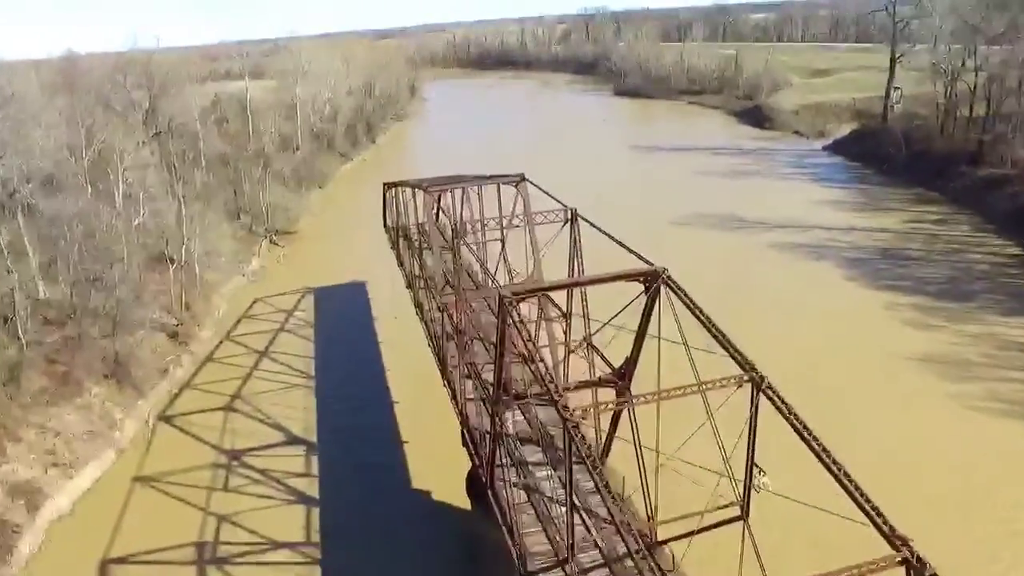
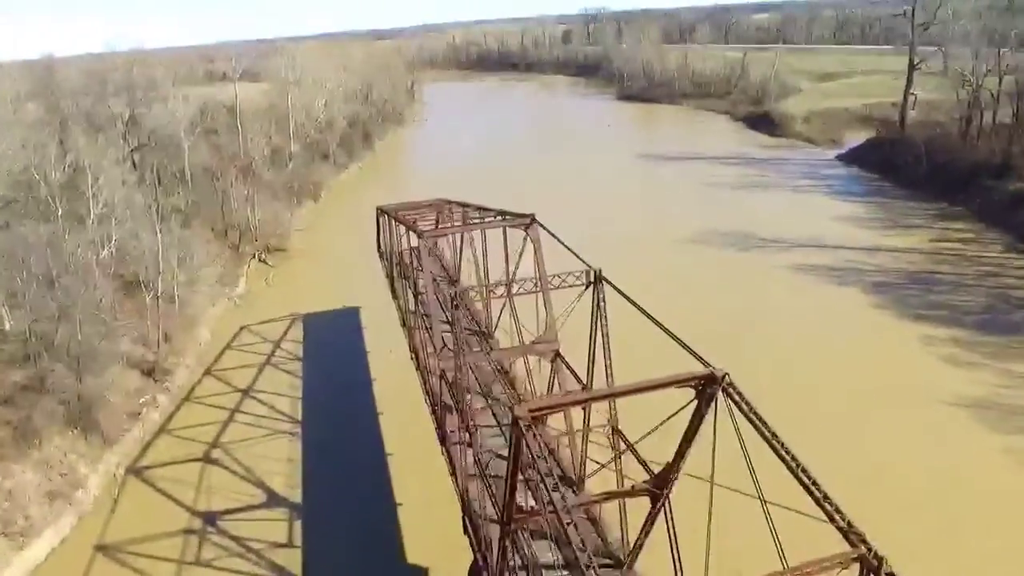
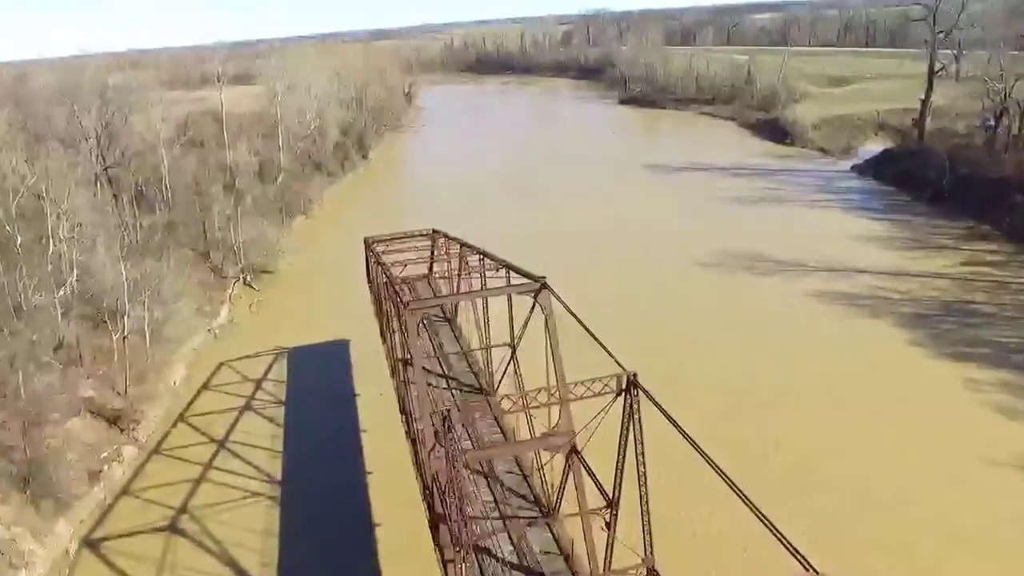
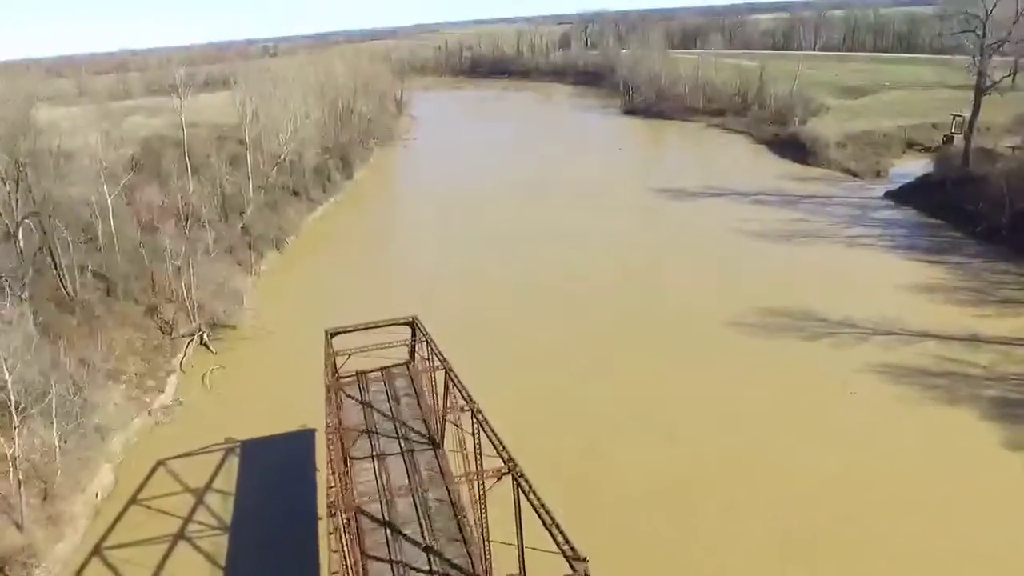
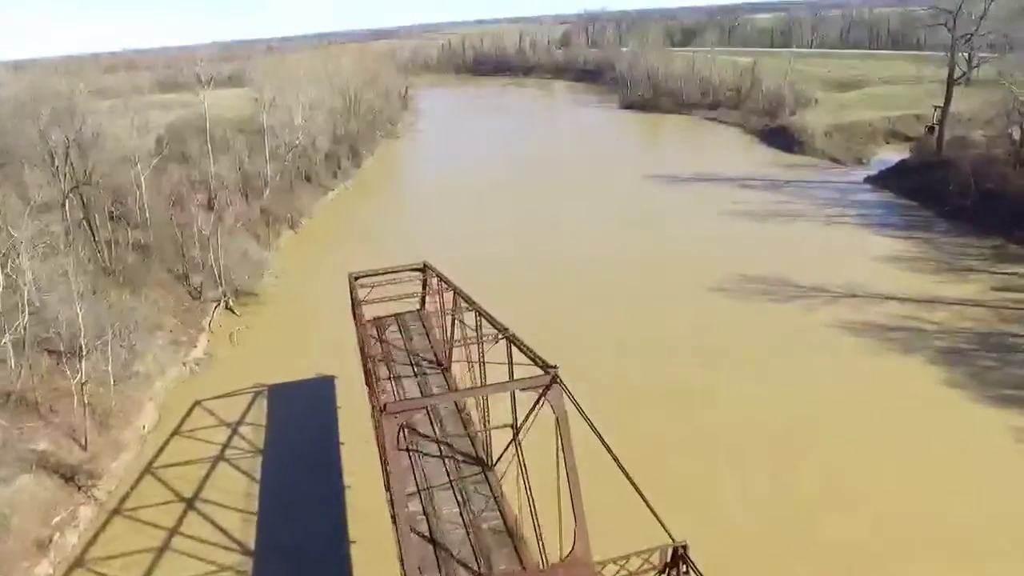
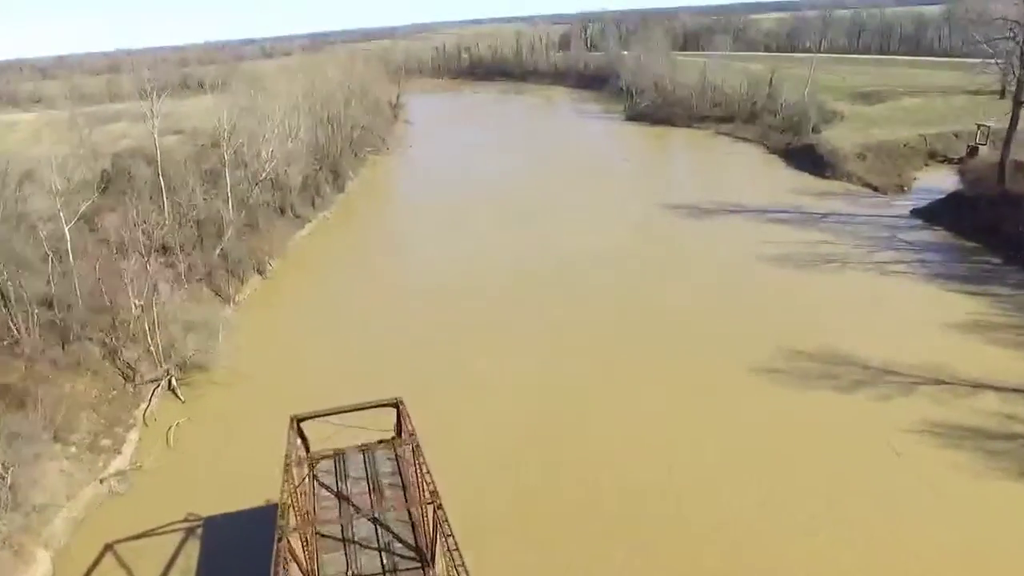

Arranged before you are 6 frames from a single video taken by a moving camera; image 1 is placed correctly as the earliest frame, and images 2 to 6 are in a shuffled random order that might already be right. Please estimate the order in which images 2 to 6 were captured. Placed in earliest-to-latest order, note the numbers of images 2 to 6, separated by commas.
2, 3, 5, 4, 6
